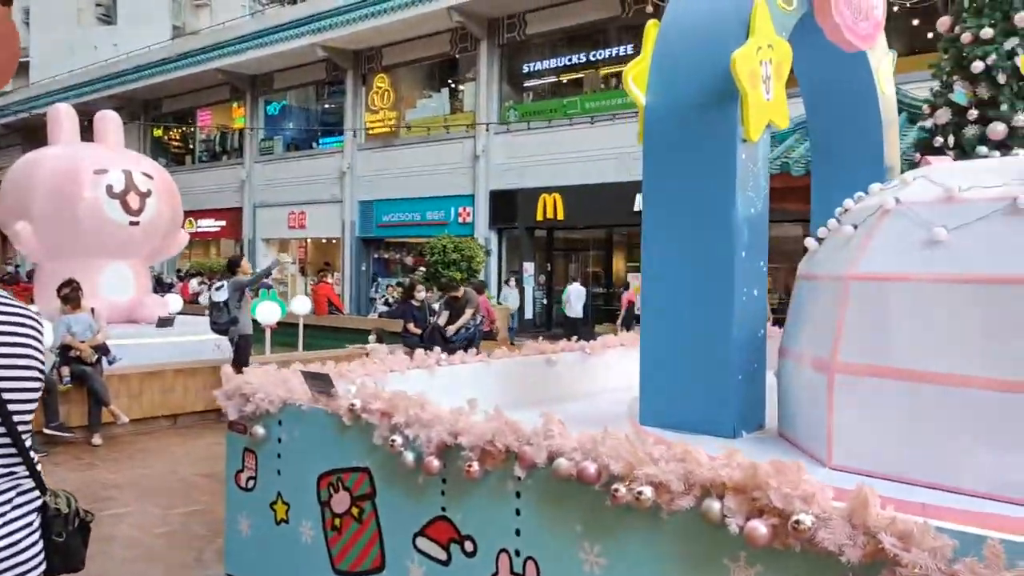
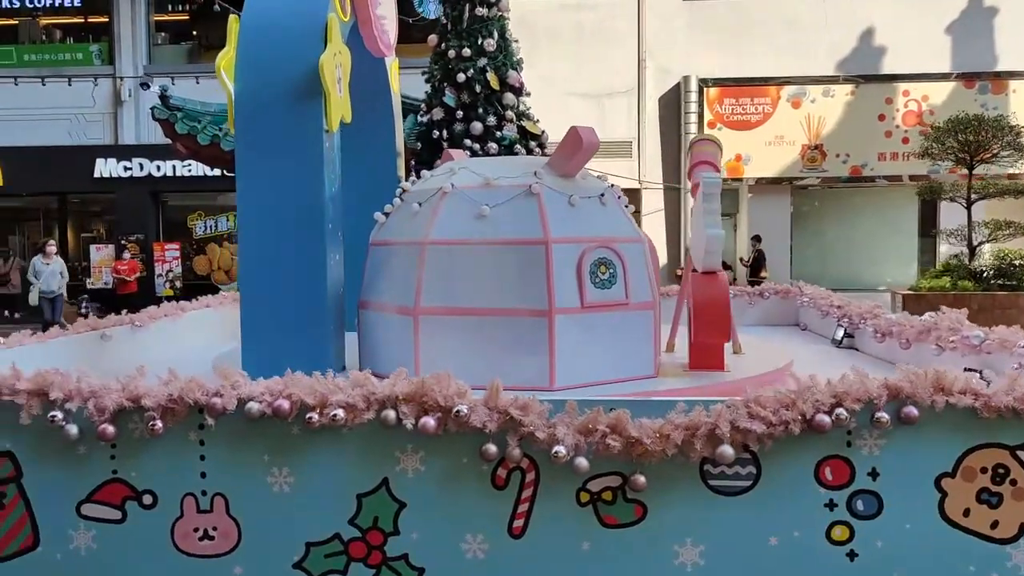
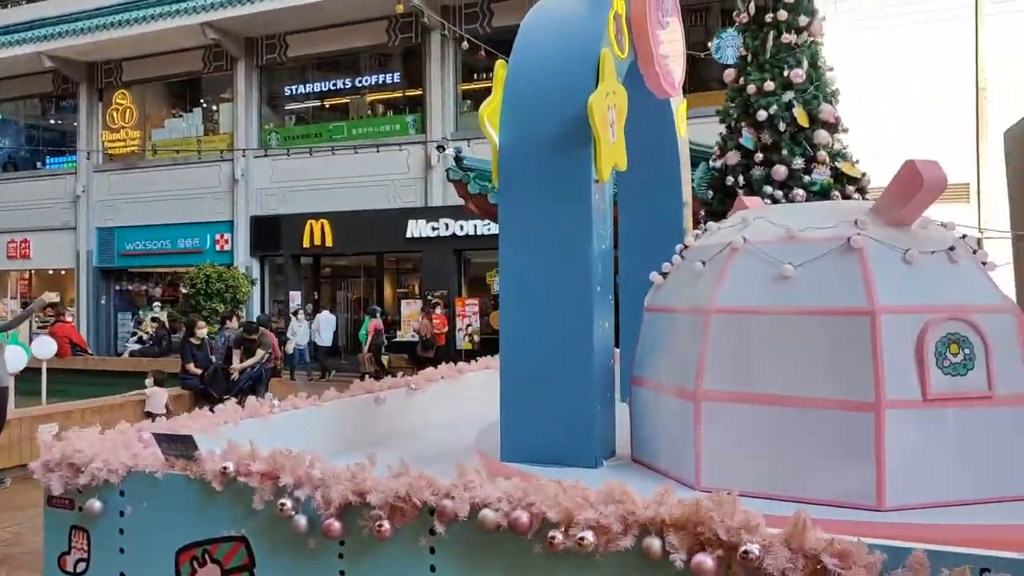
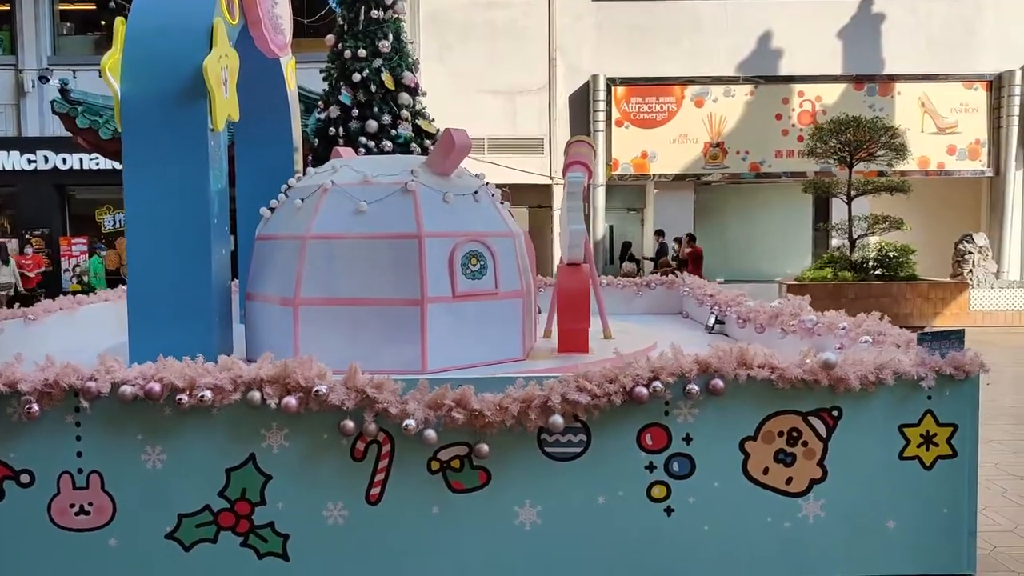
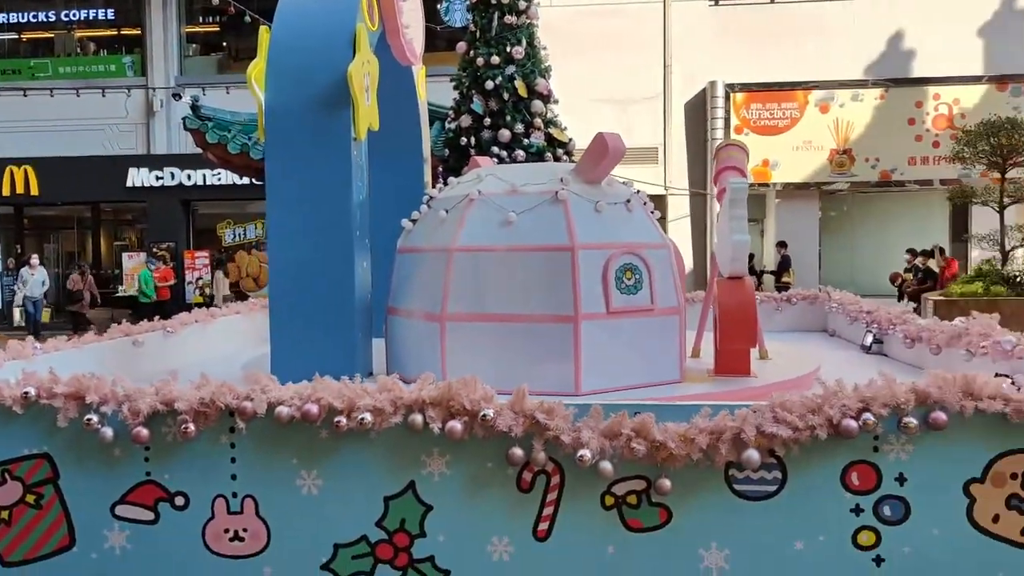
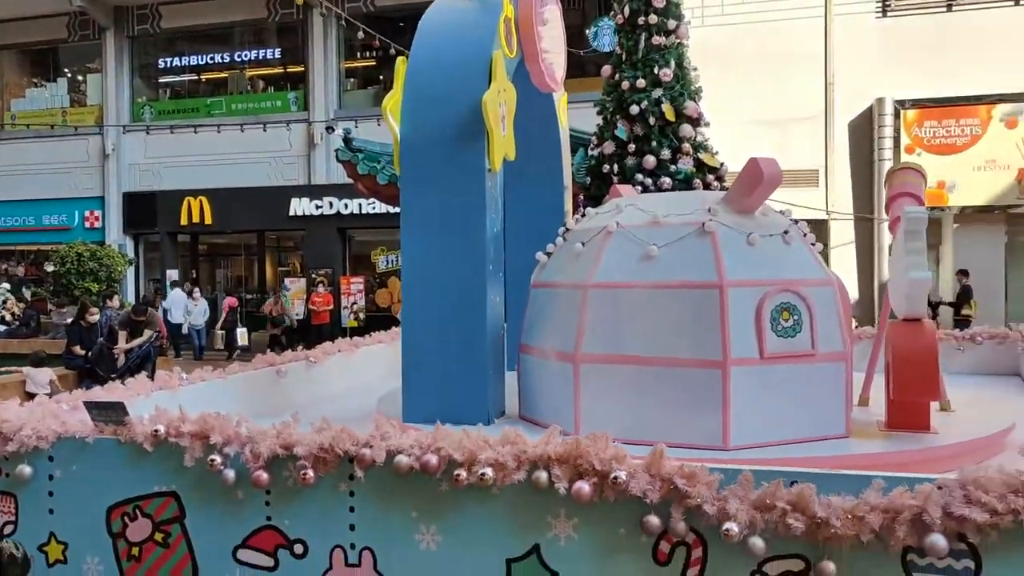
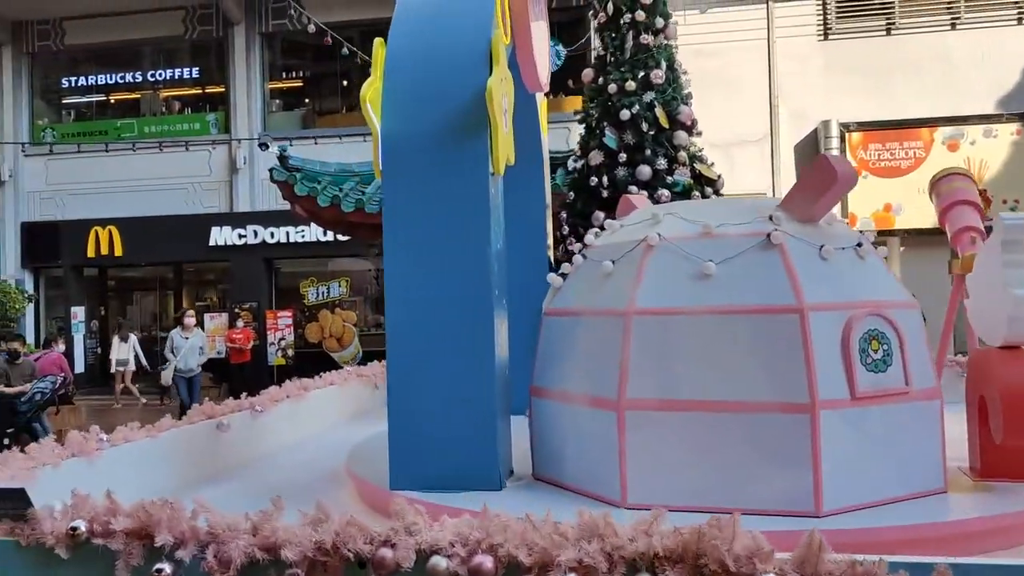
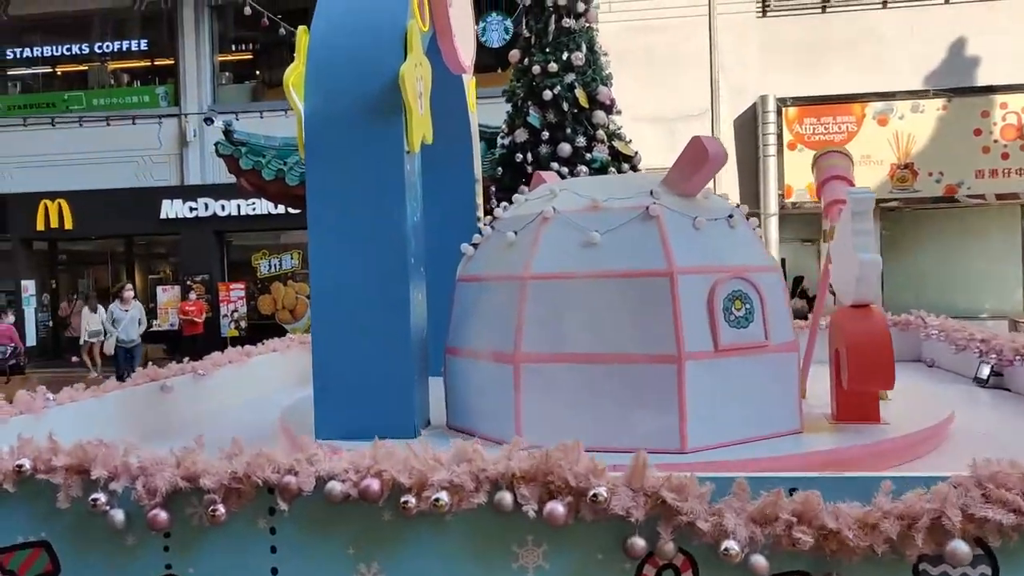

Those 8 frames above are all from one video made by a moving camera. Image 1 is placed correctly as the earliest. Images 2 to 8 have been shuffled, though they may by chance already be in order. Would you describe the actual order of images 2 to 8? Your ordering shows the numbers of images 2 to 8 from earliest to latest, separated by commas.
3, 6, 5, 4, 2, 8, 7
